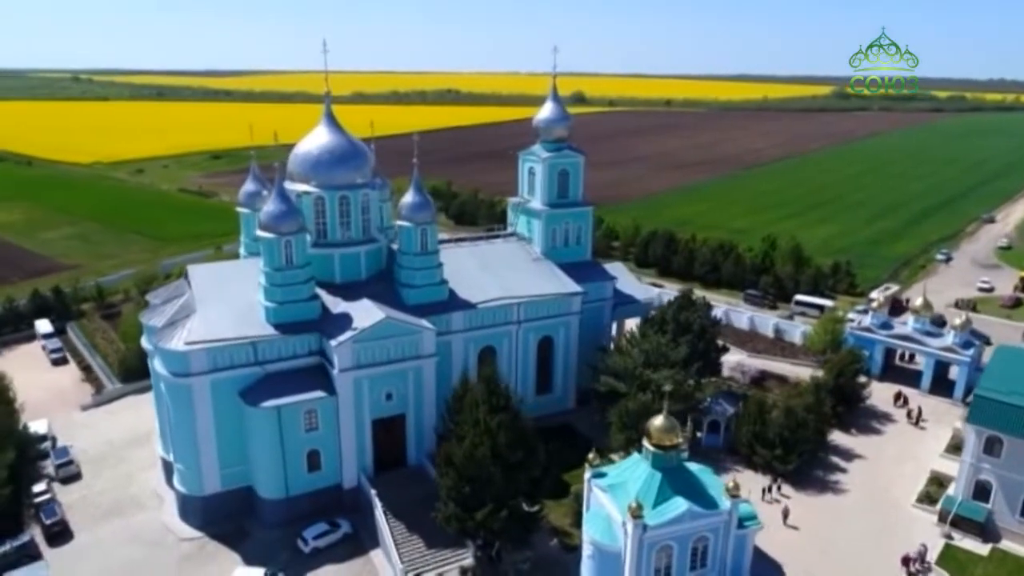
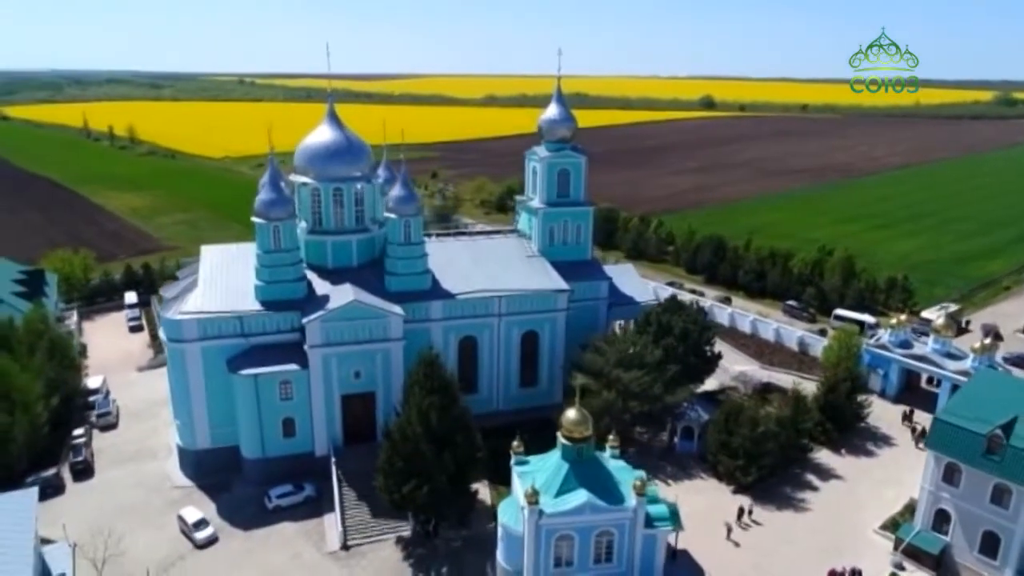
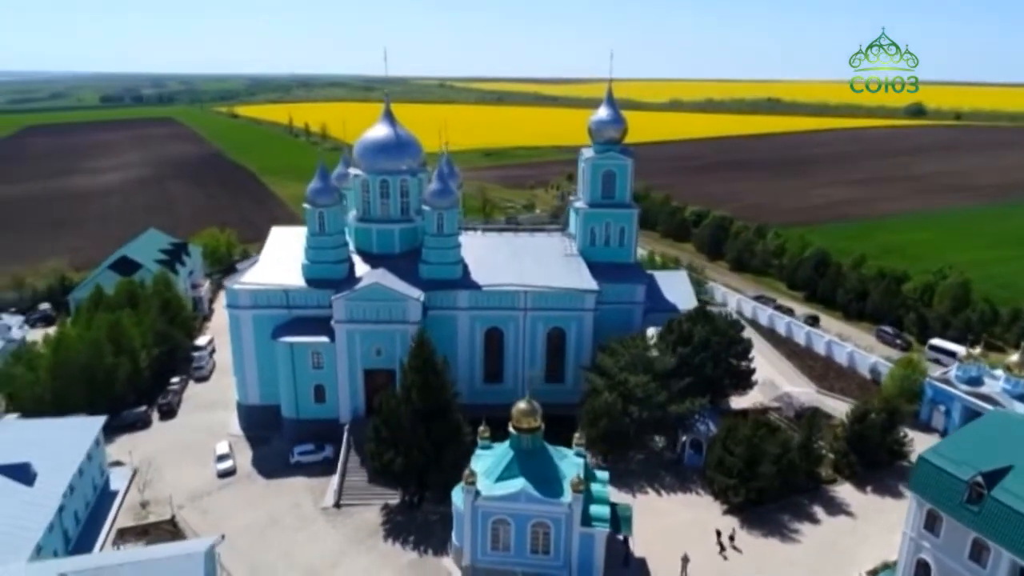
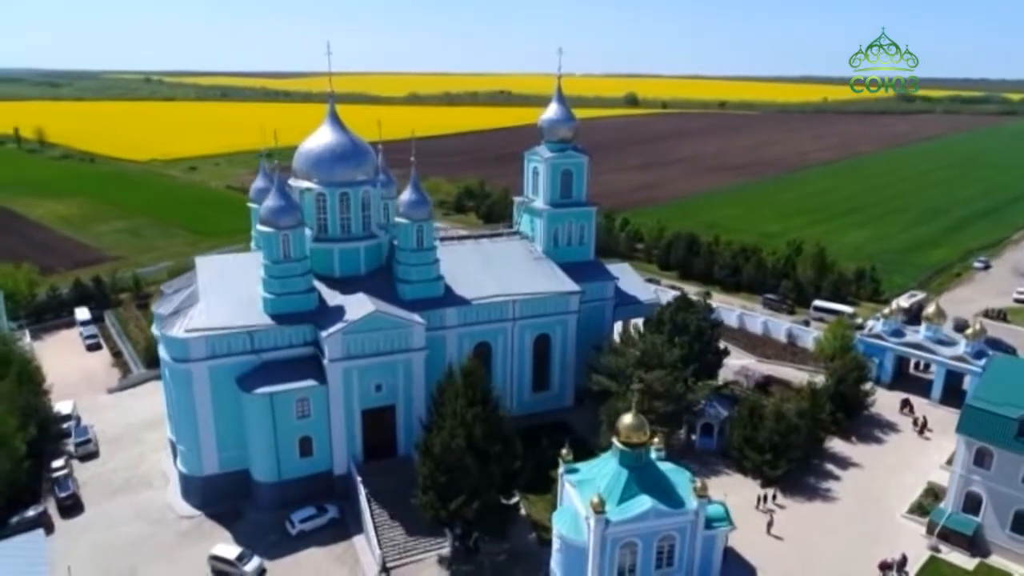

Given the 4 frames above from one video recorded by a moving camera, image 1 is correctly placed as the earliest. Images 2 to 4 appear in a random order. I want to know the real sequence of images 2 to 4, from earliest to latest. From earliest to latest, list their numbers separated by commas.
4, 2, 3
